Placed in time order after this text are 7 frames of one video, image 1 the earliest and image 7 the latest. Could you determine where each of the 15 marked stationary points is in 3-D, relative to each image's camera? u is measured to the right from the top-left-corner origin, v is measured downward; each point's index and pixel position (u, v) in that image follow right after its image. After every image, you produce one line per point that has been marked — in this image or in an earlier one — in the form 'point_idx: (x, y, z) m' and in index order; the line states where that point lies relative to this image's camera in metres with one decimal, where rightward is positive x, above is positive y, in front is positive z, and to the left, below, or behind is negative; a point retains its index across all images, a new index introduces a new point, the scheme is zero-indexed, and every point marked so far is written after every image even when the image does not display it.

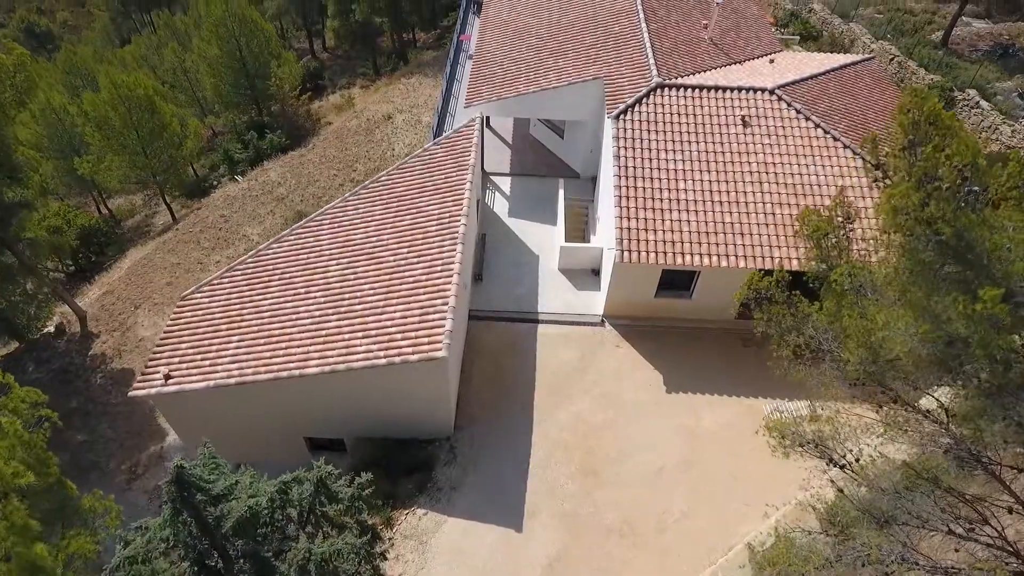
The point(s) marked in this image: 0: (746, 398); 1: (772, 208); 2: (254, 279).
0: (+6.4, -3.0, +15.4) m
1: (+7.1, +2.2, +15.4) m
2: (-7.2, +0.2, +15.8) m
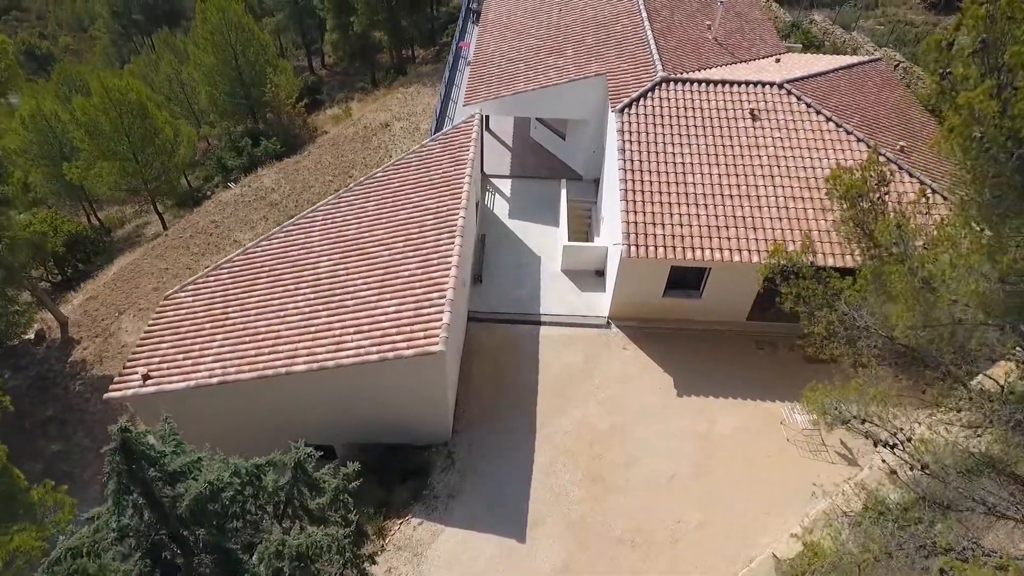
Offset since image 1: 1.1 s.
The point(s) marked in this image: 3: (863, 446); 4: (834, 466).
0: (+6.4, -2.9, +14.5) m
1: (+7.1, +2.3, +14.8) m
2: (-7.2, +0.3, +15.1) m
3: (+8.4, -3.8, +13.5) m
4: (+7.5, -4.2, +13.1) m
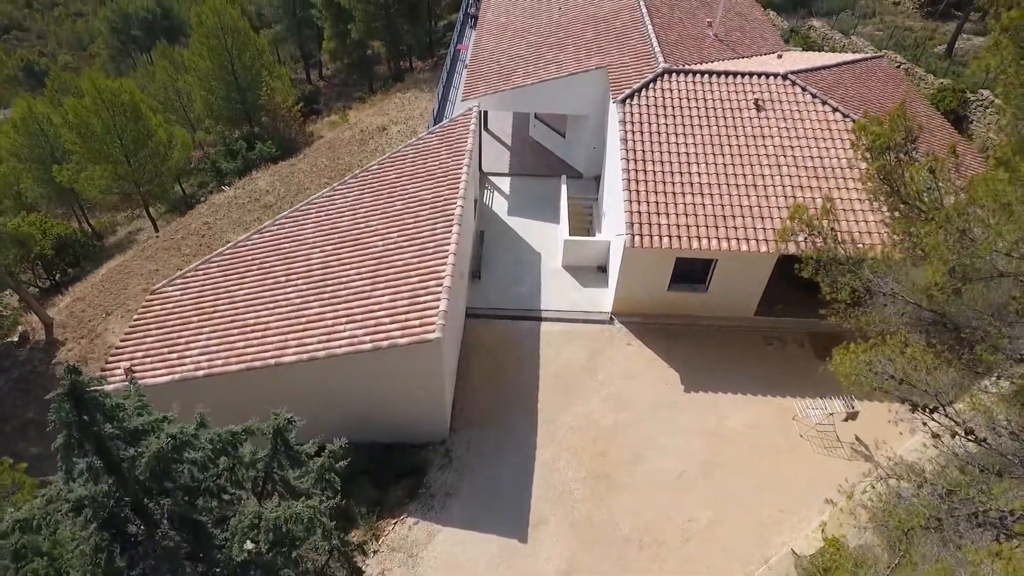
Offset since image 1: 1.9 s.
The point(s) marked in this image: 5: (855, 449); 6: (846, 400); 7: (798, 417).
0: (+6.4, -2.7, +13.9) m
1: (+7.1, +2.5, +14.4) m
2: (-7.2, +0.4, +14.5) m
3: (+8.4, -3.5, +12.9) m
4: (+7.5, -3.9, +12.5) m
5: (+7.8, -3.6, +12.8) m
6: (+8.2, -2.6, +13.7) m
7: (+6.8, -3.1, +13.5) m
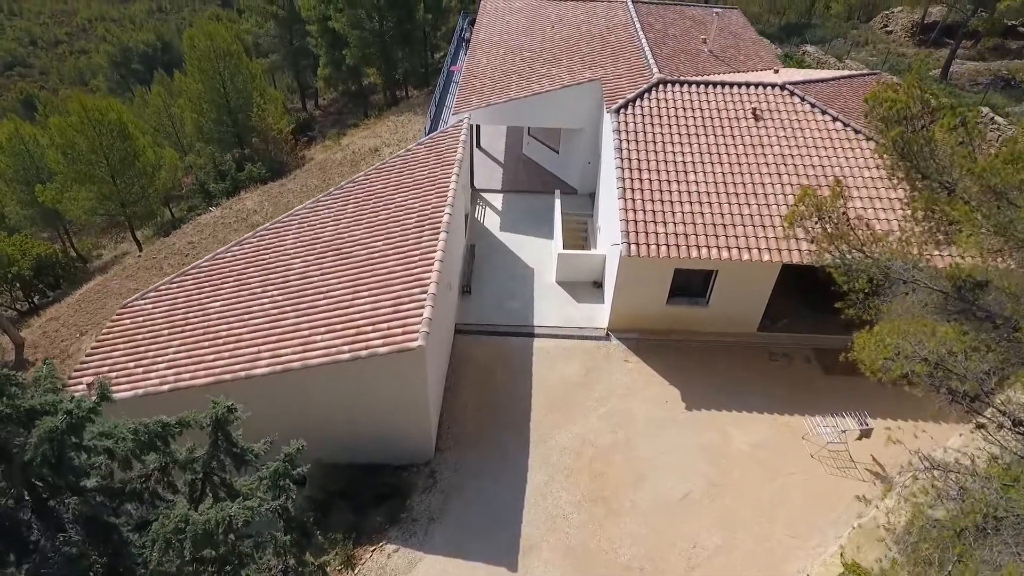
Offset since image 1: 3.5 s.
0: (+6.2, -2.9, +13.1) m
1: (+6.9, +2.2, +13.9) m
2: (-7.4, +0.2, +13.8) m
3: (+8.2, -3.7, +12.0) m
4: (+7.3, -4.1, +11.6) m
5: (+7.6, -3.8, +11.9) m
6: (+8.0, -2.8, +12.9) m
7: (+6.6, -3.3, +12.6) m
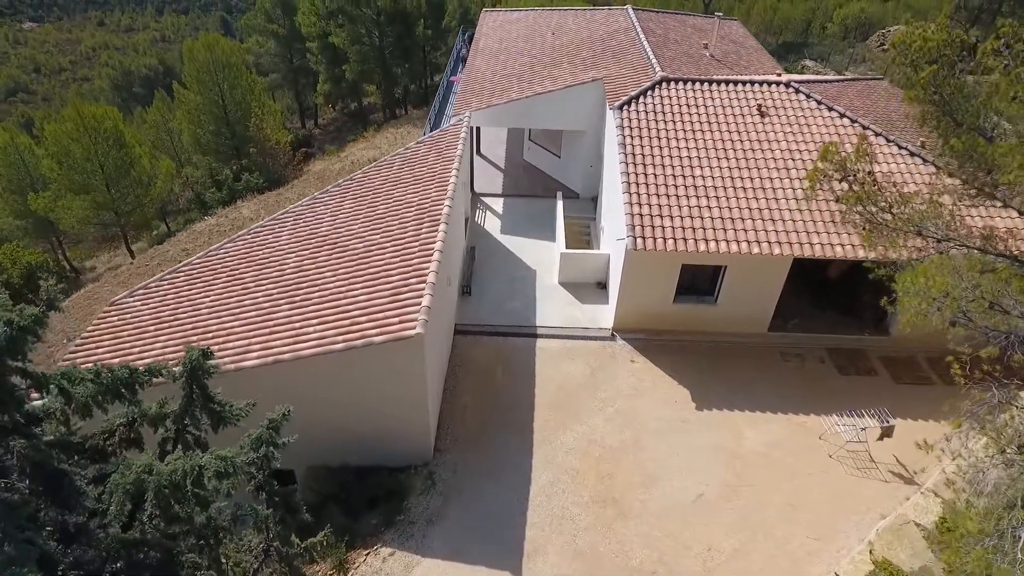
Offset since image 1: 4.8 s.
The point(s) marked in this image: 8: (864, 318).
0: (+6.2, -2.8, +12.5) m
1: (+6.9, +2.3, +13.5) m
2: (-7.4, +0.2, +13.3) m
3: (+8.2, -3.5, +11.4) m
4: (+7.3, -3.9, +11.0) m
5: (+7.6, -3.6, +11.3) m
6: (+8.1, -2.7, +12.3) m
7: (+6.7, -3.1, +12.0) m
8: (+9.2, -0.8, +14.8) m
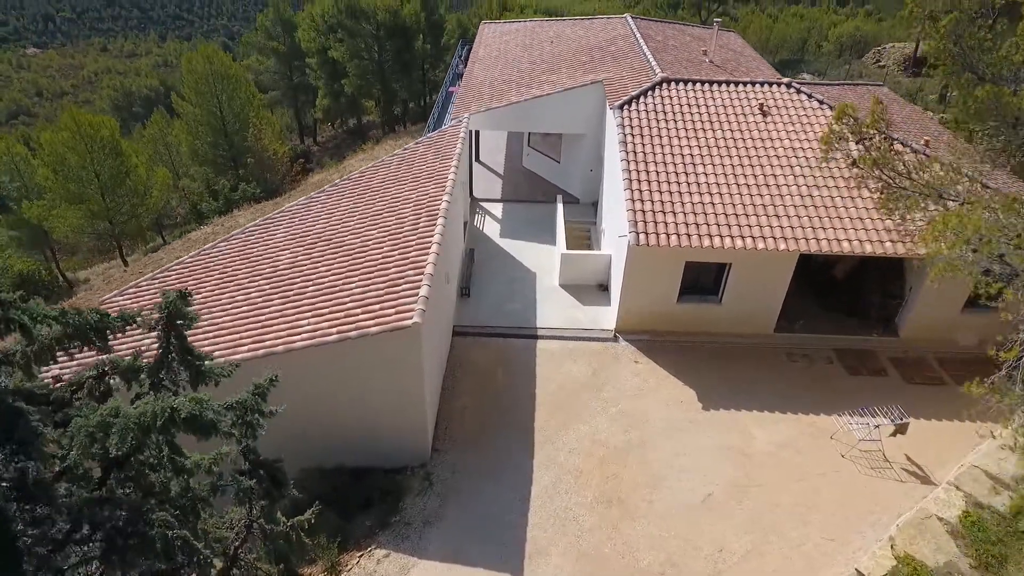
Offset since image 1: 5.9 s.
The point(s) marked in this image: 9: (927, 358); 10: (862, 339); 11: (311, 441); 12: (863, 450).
0: (+6.2, -2.7, +12.1) m
1: (+6.9, +2.3, +13.3) m
2: (-7.4, +0.3, +13.0) m
3: (+8.2, -3.4, +11.0) m
4: (+7.3, -3.7, +10.6) m
5: (+7.6, -3.5, +10.9) m
6: (+8.1, -2.6, +11.9) m
7: (+6.7, -3.0, +11.6) m
8: (+9.2, -0.8, +14.5) m
9: (+9.9, -1.7, +13.5) m
10: (+8.6, -1.3, +13.9) m
11: (-3.9, -3.1, +11.3) m
12: (+7.0, -3.2, +11.3) m
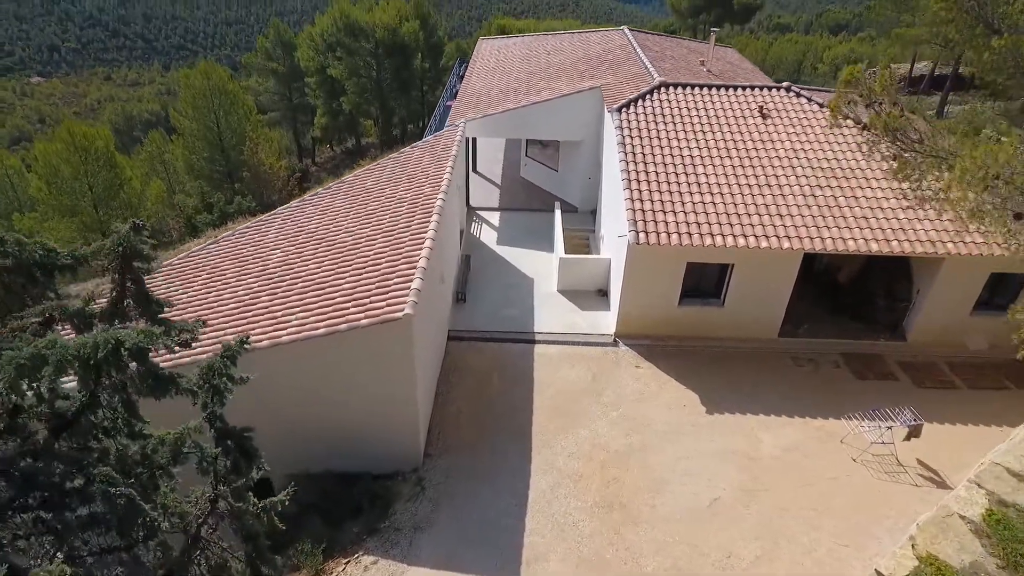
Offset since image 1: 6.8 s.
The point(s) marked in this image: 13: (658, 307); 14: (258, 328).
0: (+6.2, -2.7, +11.7) m
1: (+6.9, +2.3, +13.1) m
2: (-7.5, +0.3, +12.6) m
3: (+8.2, -3.3, +10.5) m
4: (+7.3, -3.6, +10.1) m
5: (+7.6, -3.4, +10.4) m
6: (+8.0, -2.6, +11.5) m
7: (+6.6, -3.0, +11.2) m
8: (+9.1, -0.9, +14.1) m
9: (+9.8, -1.7, +13.1) m
10: (+8.6, -1.3, +13.6) m
11: (-3.9, -3.1, +10.7) m
12: (+7.0, -3.2, +10.8) m
13: (+3.5, -0.4, +13.5) m
14: (-4.5, -0.7, +10.1) m
